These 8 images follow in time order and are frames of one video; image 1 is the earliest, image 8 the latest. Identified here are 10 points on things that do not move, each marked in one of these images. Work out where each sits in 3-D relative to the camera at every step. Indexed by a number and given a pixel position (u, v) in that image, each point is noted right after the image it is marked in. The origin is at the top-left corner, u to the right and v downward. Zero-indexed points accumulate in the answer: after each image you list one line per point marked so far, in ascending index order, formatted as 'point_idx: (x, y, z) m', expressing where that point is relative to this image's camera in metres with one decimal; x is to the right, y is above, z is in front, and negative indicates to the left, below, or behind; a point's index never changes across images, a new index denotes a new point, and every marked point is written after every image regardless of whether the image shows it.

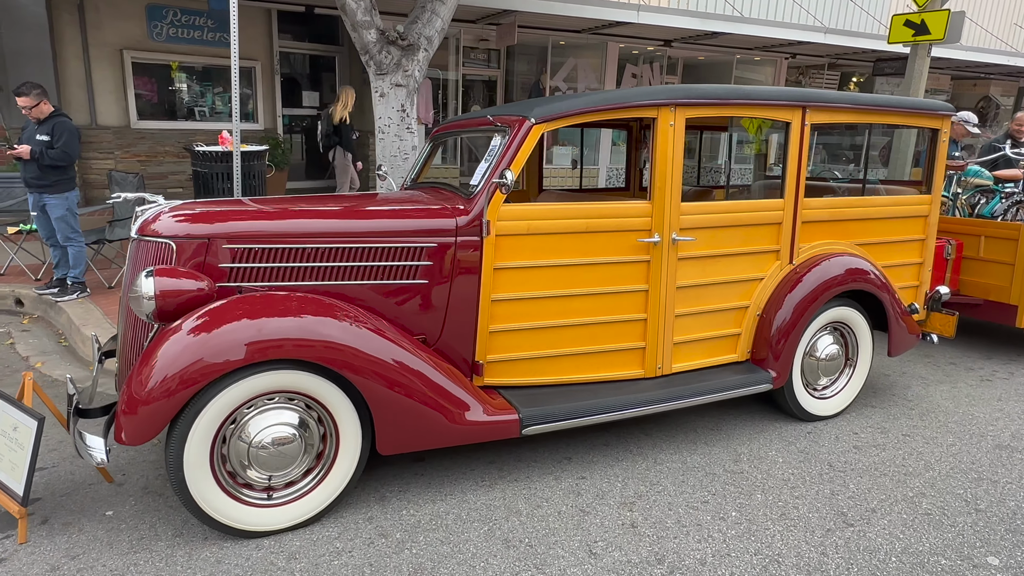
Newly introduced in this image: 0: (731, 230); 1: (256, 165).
0: (+1.2, +0.3, +3.6) m
1: (-2.4, +1.2, +6.3) m
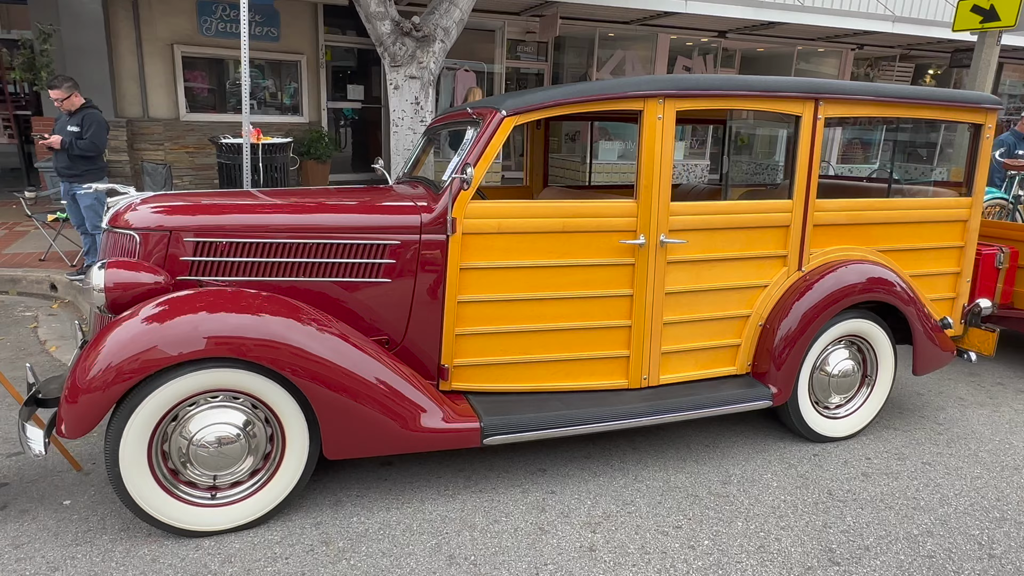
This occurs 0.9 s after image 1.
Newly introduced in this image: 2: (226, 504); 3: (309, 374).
0: (+1.1, +0.3, +3.3) m
1: (-2.2, +1.3, +6.3) m
2: (-1.1, -0.9, +2.6) m
3: (-0.8, -0.3, +2.6) m
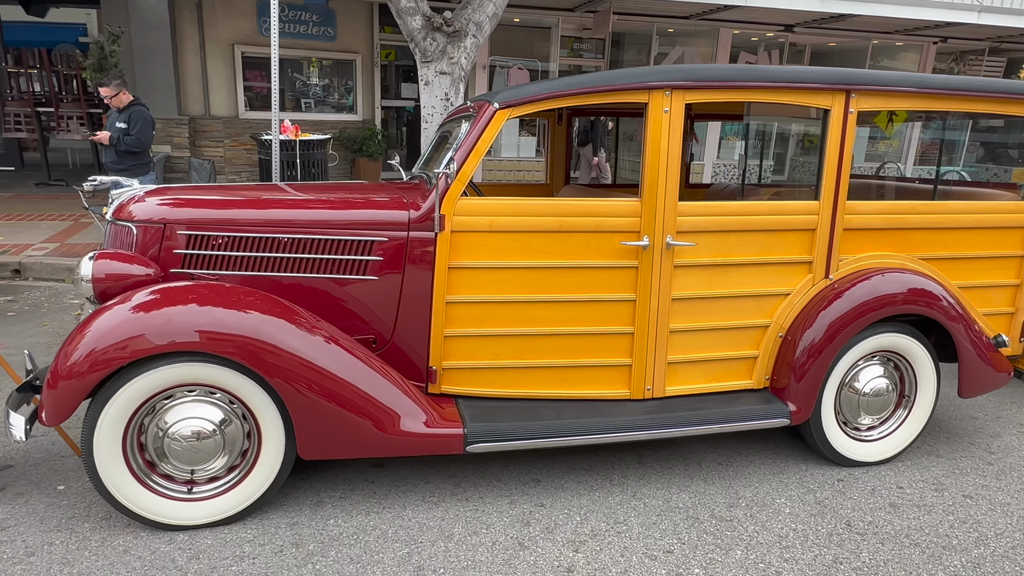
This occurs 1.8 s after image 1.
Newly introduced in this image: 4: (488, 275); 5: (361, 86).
0: (+1.1, +0.2, +3.1) m
1: (-1.9, +1.3, +6.4) m
2: (-1.2, -0.8, +2.6) m
3: (-0.9, -0.3, +2.6) m
4: (-0.1, +0.1, +2.9) m
5: (-2.5, +3.4, +10.9) m
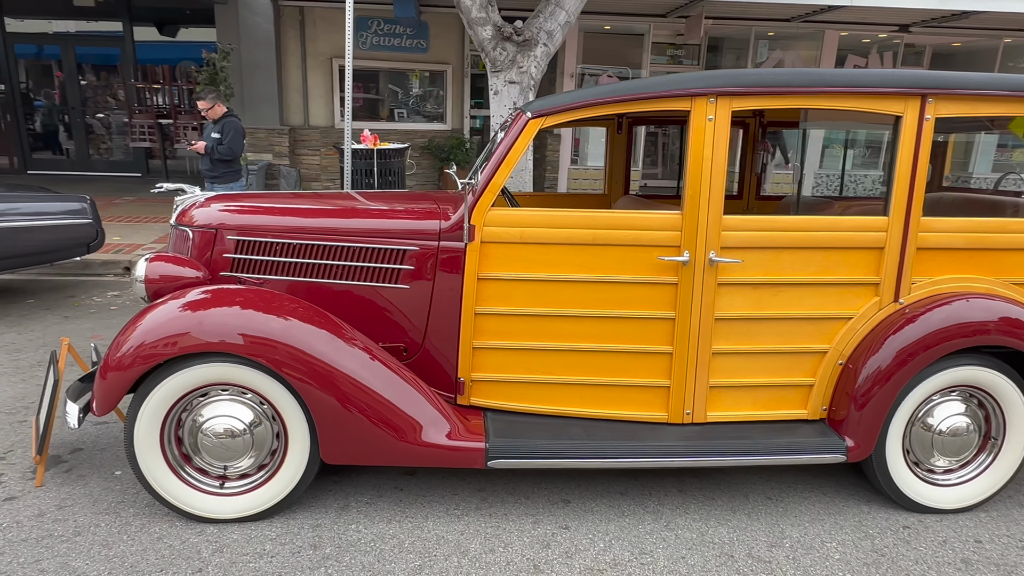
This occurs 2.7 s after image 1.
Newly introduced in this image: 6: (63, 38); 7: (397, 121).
0: (+1.2, +0.2, +2.9) m
1: (-1.2, +1.3, +6.6) m
2: (-1.2, -0.9, +2.7) m
3: (-0.8, -0.4, +2.7) m
4: (0.0, 0.0, +2.9) m
5: (-1.0, +3.3, +11.2) m
6: (-7.9, +4.4, +11.6) m
7: (-1.9, +2.8, +11.2) m
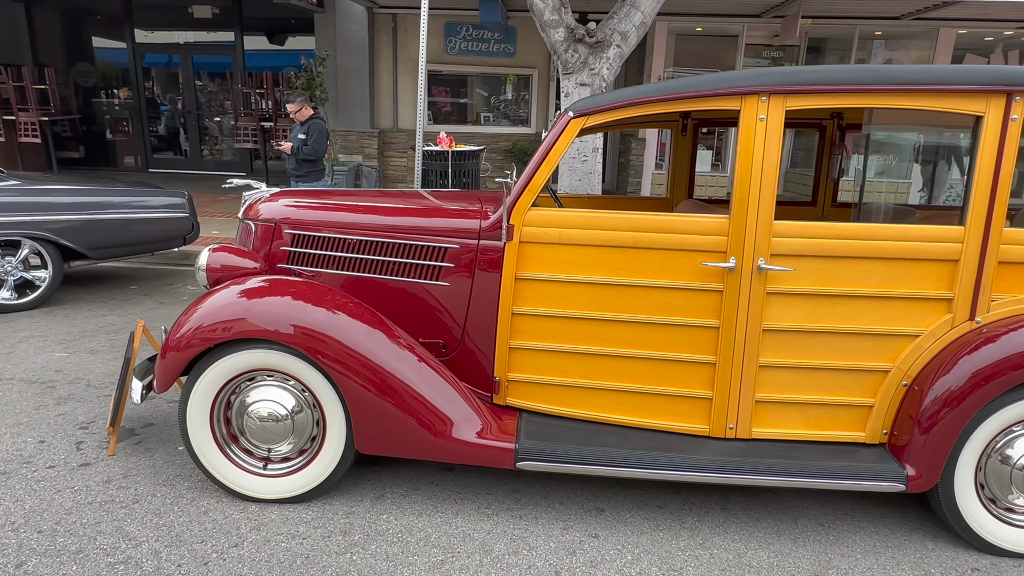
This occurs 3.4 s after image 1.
0: (+1.4, +0.1, +2.7) m
1: (-0.4, +1.3, +6.7) m
2: (-1.0, -0.8, +2.9) m
3: (-0.7, -0.3, +2.7) m
4: (+0.2, 0.0, +2.8) m
5: (+0.4, +3.2, +11.2) m
6: (-6.3, +4.6, +12.6) m
7: (-0.5, +2.8, +11.4) m
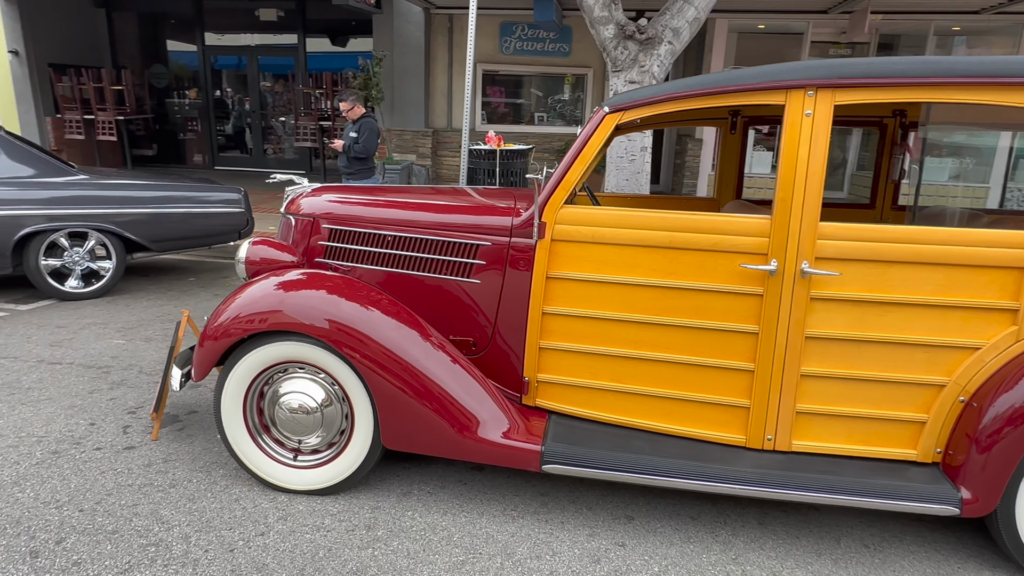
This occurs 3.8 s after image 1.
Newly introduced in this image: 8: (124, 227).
0: (+1.5, +0.1, +2.5) m
1: (+0.1, +1.3, +6.7) m
2: (-0.9, -0.8, +2.9) m
3: (-0.6, -0.3, +2.7) m
4: (+0.3, 0.0, +2.8) m
5: (+1.3, +3.2, +11.1) m
6: (-5.2, +4.7, +13.0) m
7: (+0.4, +2.8, +11.3) m
8: (-3.4, +0.5, +5.8) m
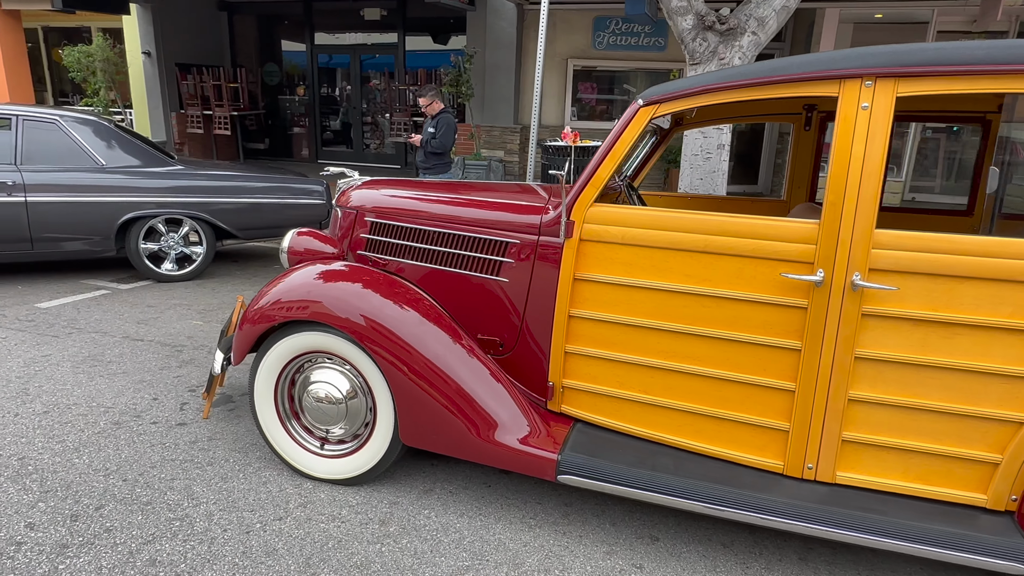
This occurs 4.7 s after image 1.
0: (+1.6, 0.0, +2.2) m
1: (+0.8, +1.3, +6.5) m
2: (-0.8, -0.7, +2.9) m
3: (-0.5, -0.3, +2.7) m
4: (+0.4, 0.0, +2.6) m
5: (+2.8, +3.1, +10.7) m
6: (-3.3, +4.9, +13.6) m
7: (+1.9, +2.8, +11.0) m
8: (-2.8, +0.7, +6.1) m
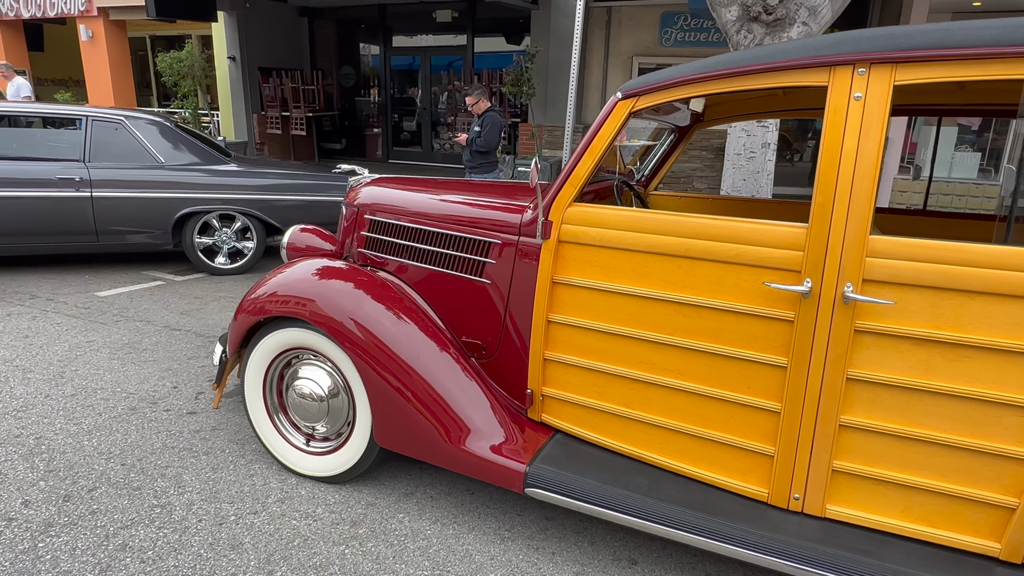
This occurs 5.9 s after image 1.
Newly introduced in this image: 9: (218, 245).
0: (+1.4, 0.0, +1.9) m
1: (+1.2, +1.2, +6.3) m
2: (-0.9, -0.7, +2.9) m
3: (-0.6, -0.3, +2.7) m
4: (+0.3, 0.0, +2.5) m
5: (+3.8, +3.0, +10.2) m
6: (-1.8, +5.0, +13.8) m
7: (+2.9, +2.7, +10.6) m
8: (-2.4, +0.7, +6.4) m
9: (-2.9, +0.4, +6.5) m
